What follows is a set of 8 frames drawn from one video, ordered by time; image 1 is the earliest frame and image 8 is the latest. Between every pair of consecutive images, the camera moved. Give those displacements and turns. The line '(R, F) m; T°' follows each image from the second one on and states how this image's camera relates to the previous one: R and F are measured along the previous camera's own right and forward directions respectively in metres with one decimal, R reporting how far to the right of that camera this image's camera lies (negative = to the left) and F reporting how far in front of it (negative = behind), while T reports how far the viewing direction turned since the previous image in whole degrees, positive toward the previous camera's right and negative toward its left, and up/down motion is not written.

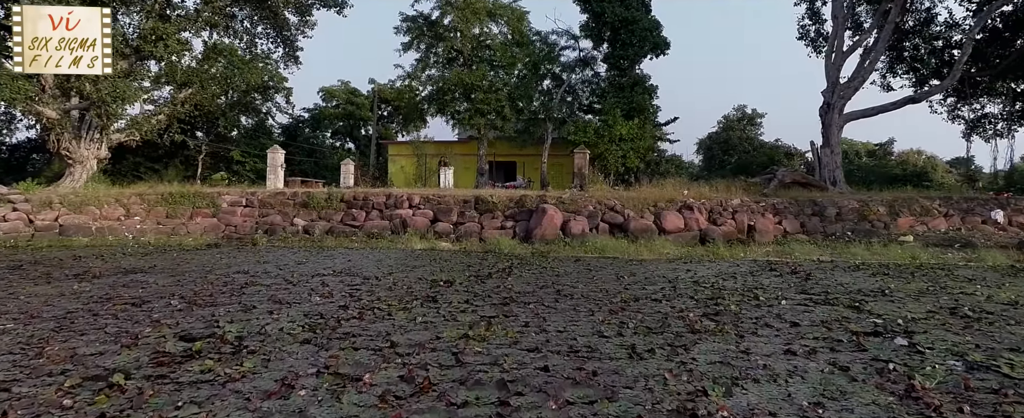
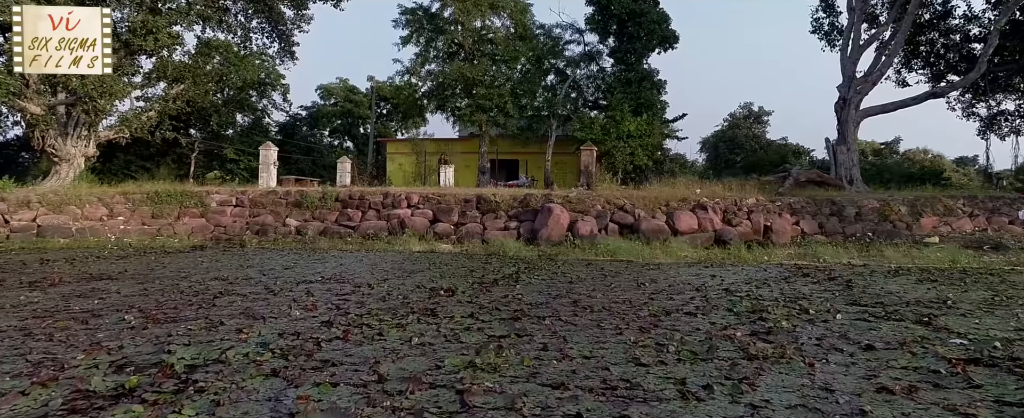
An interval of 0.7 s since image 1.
(-0.1, +0.6) m; 0°
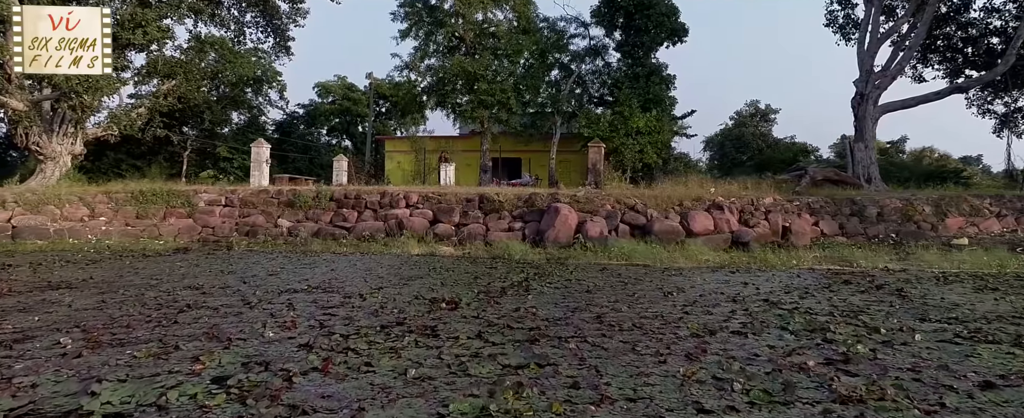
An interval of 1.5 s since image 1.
(-0.1, +0.6) m; 0°
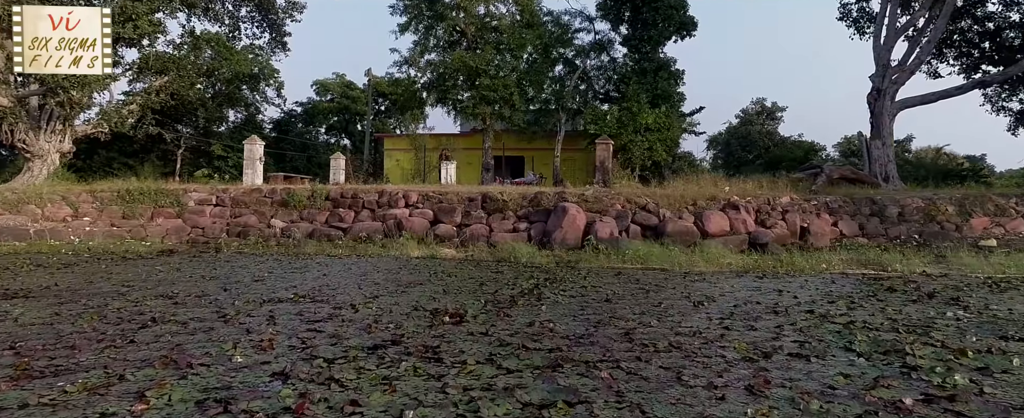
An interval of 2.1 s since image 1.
(-0.1, +0.5) m; 0°
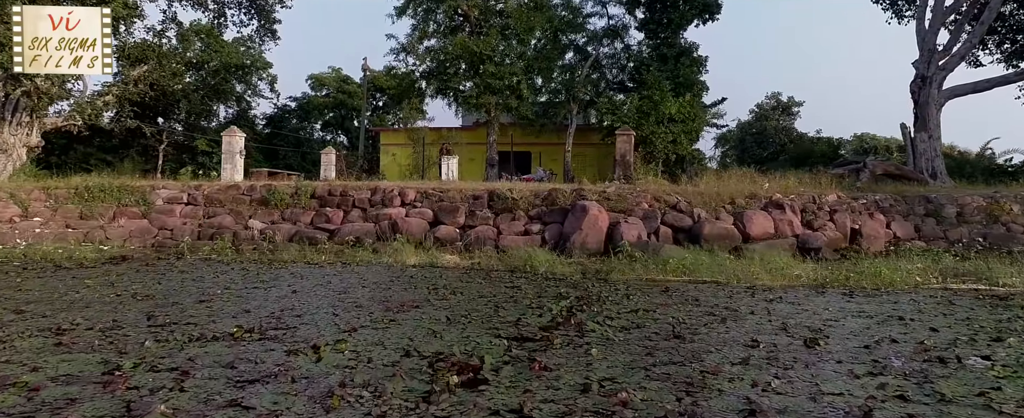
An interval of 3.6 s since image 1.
(-0.2, +1.3) m; 0°
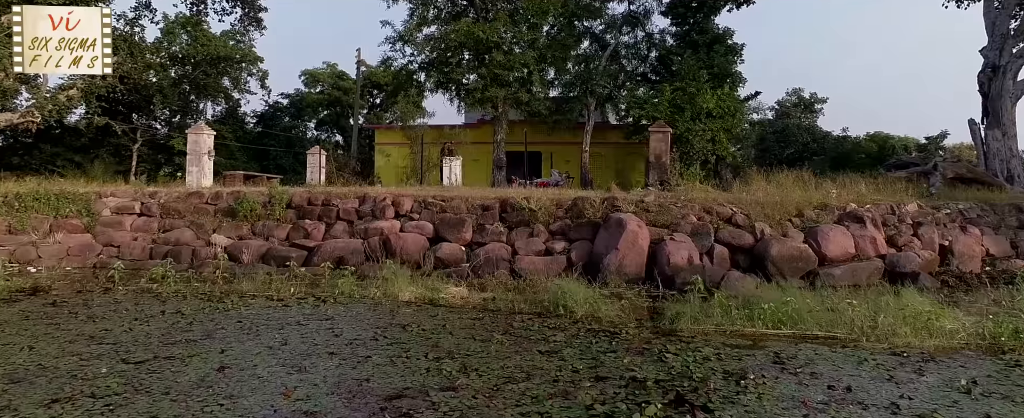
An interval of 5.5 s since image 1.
(-0.2, +1.6) m; 0°
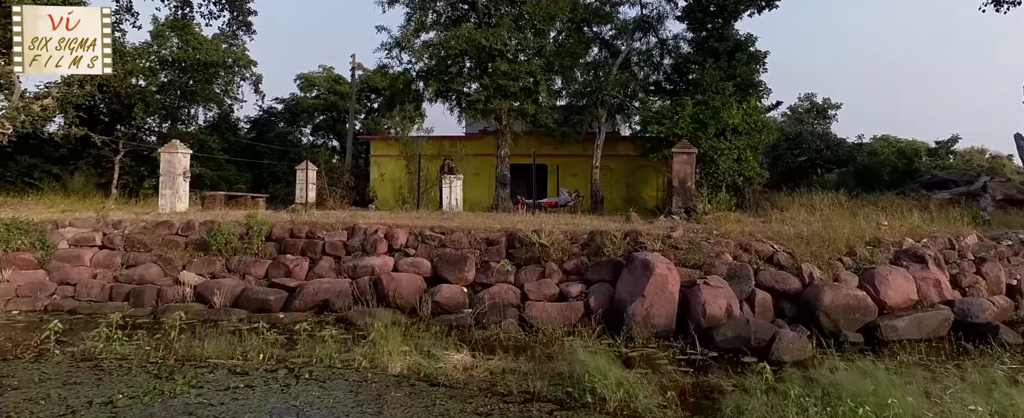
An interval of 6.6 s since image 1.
(-0.1, +0.9) m; 0°
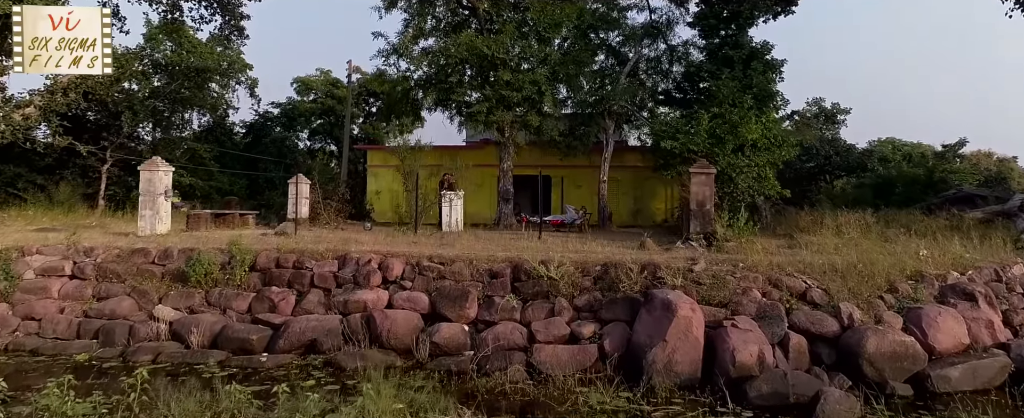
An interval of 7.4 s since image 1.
(-0.1, +0.6) m; 0°
